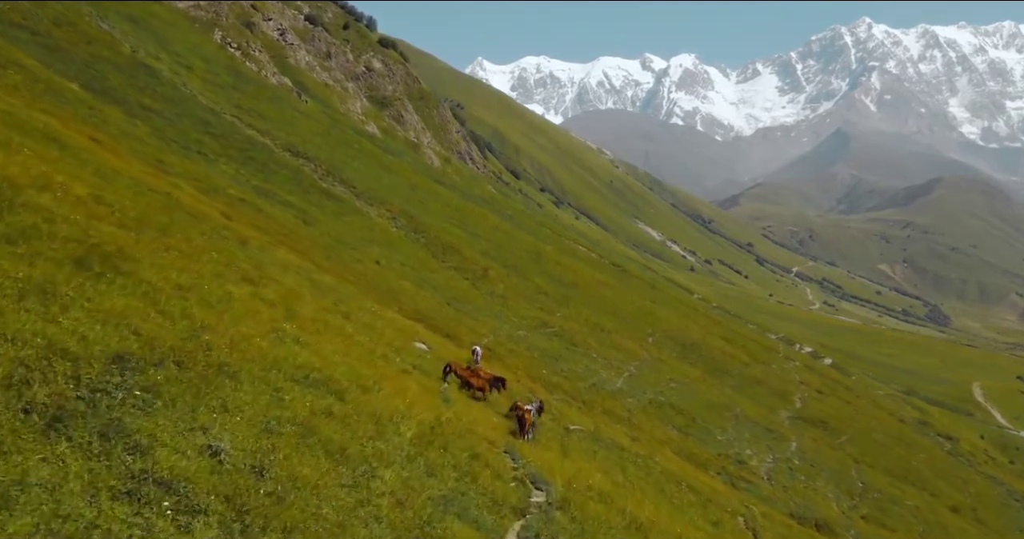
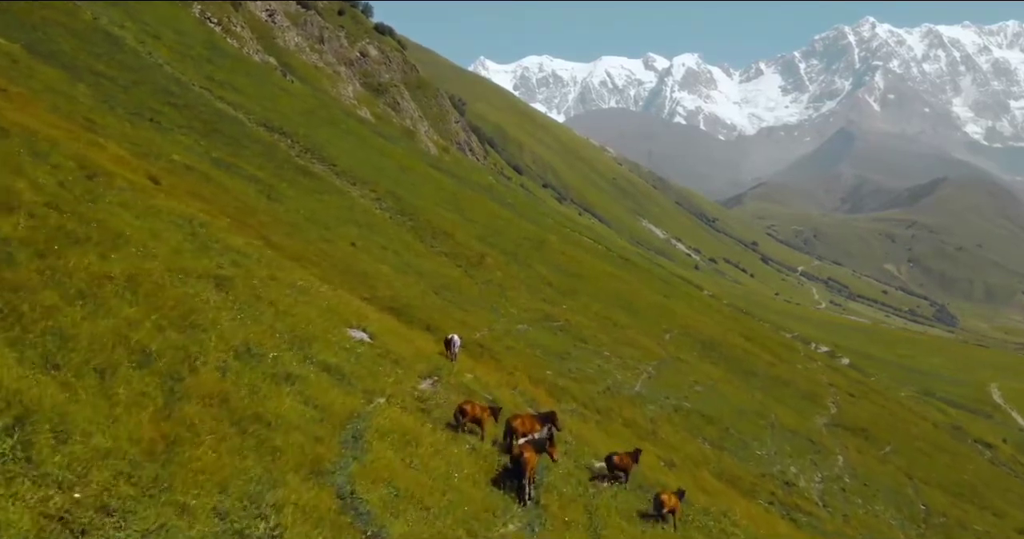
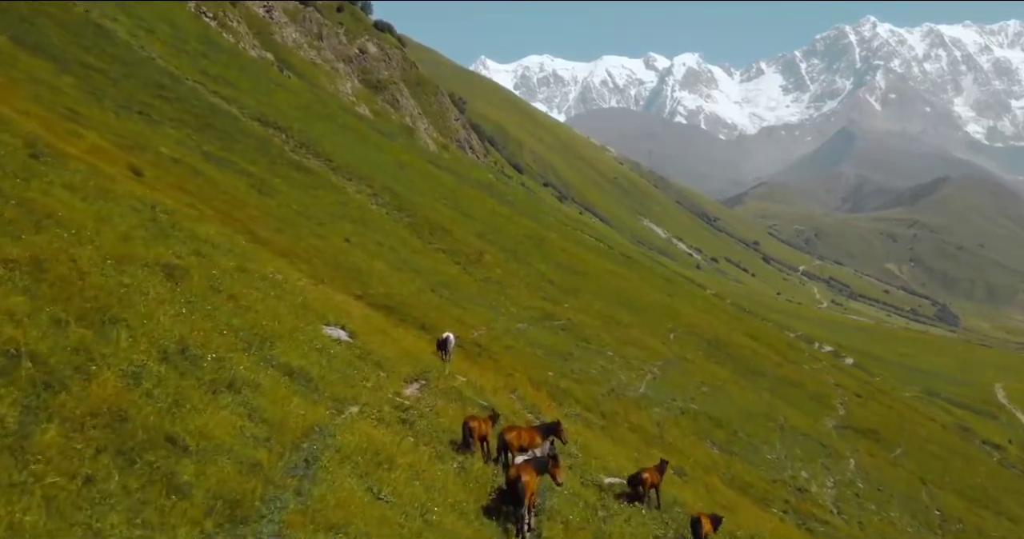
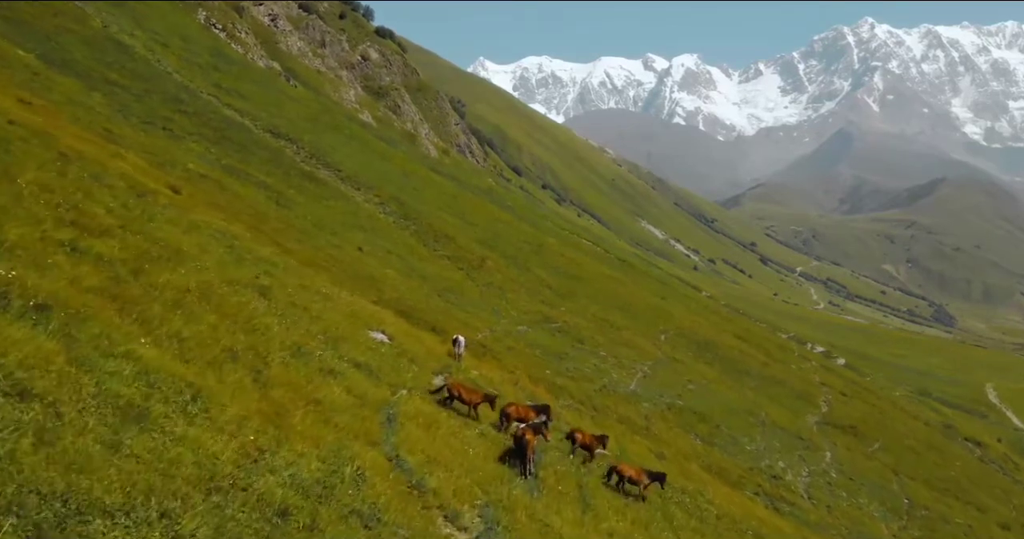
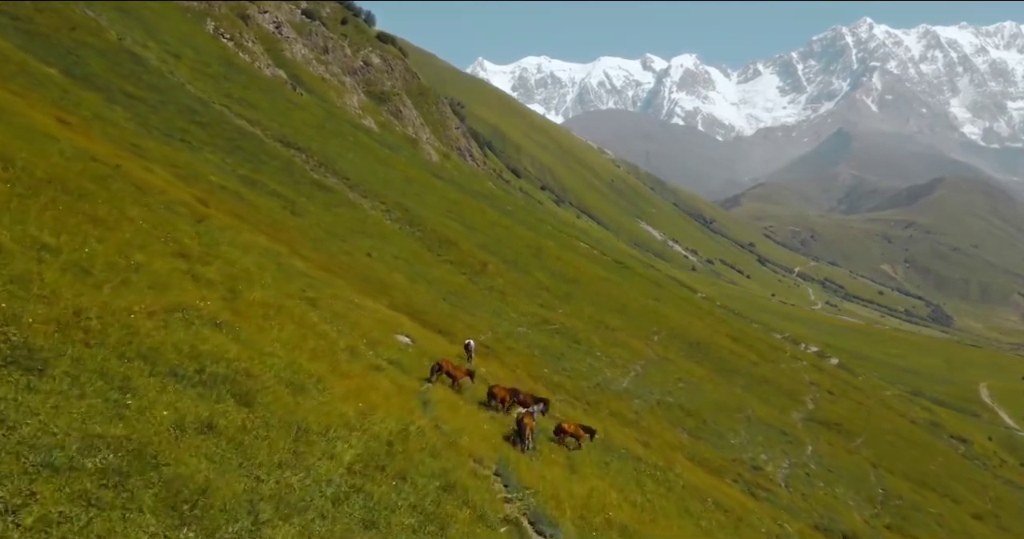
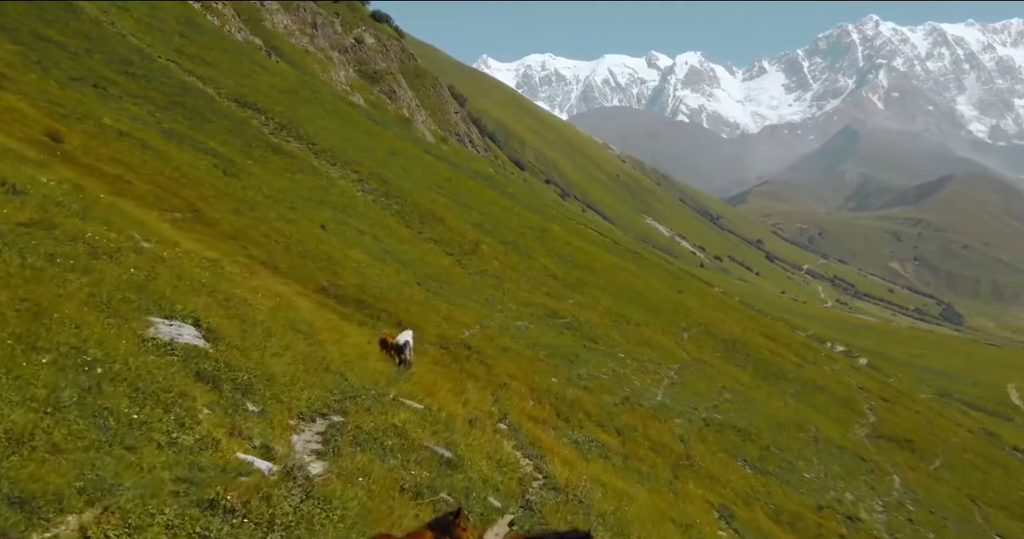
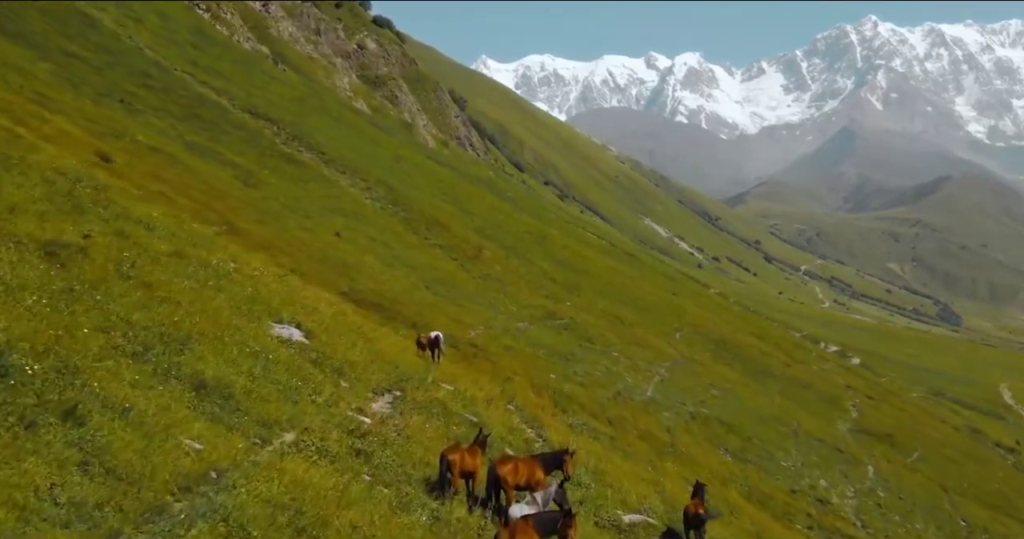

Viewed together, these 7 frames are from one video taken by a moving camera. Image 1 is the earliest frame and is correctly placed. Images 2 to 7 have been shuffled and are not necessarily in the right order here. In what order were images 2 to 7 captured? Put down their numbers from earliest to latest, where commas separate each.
5, 4, 2, 3, 7, 6
